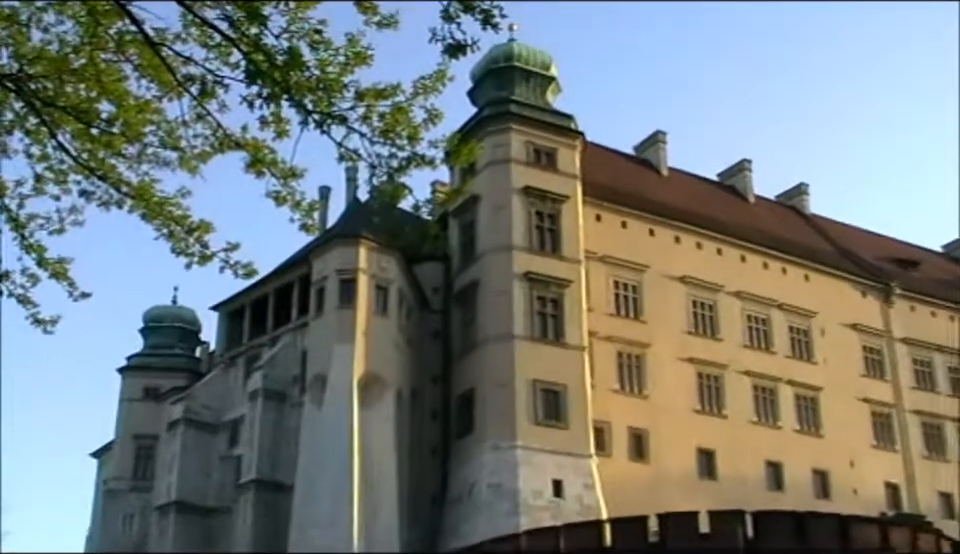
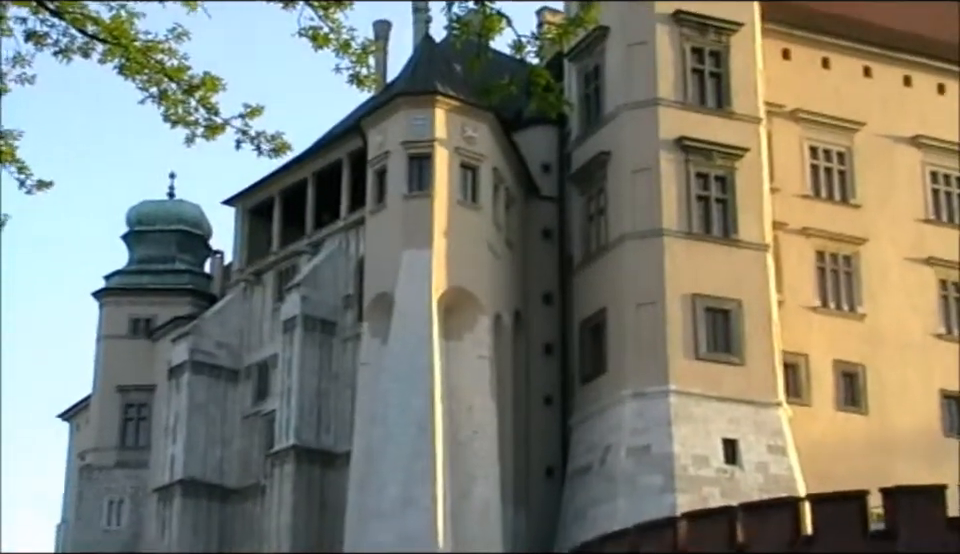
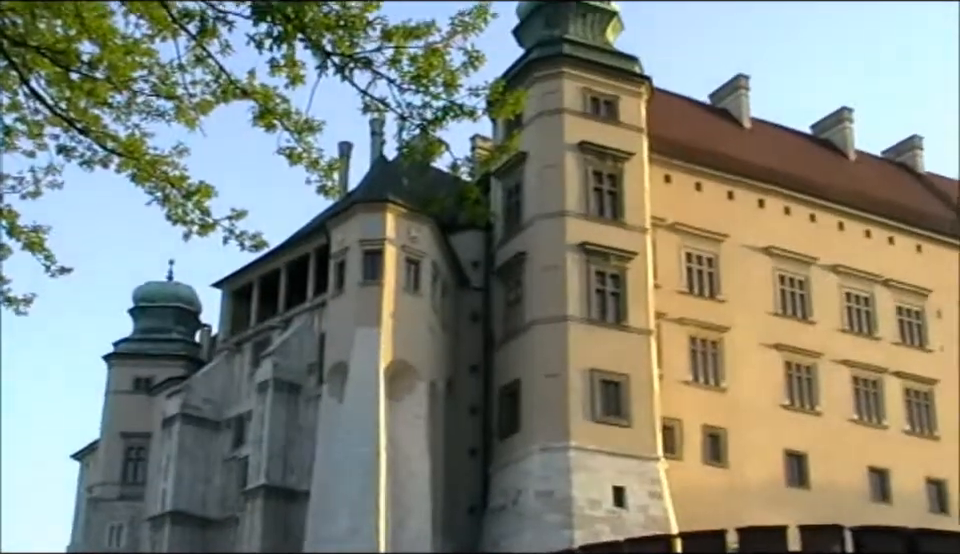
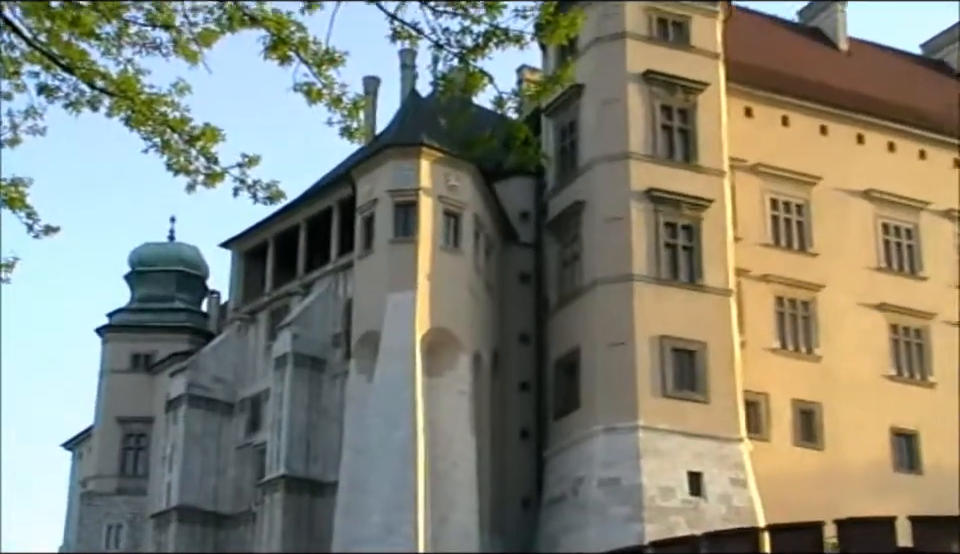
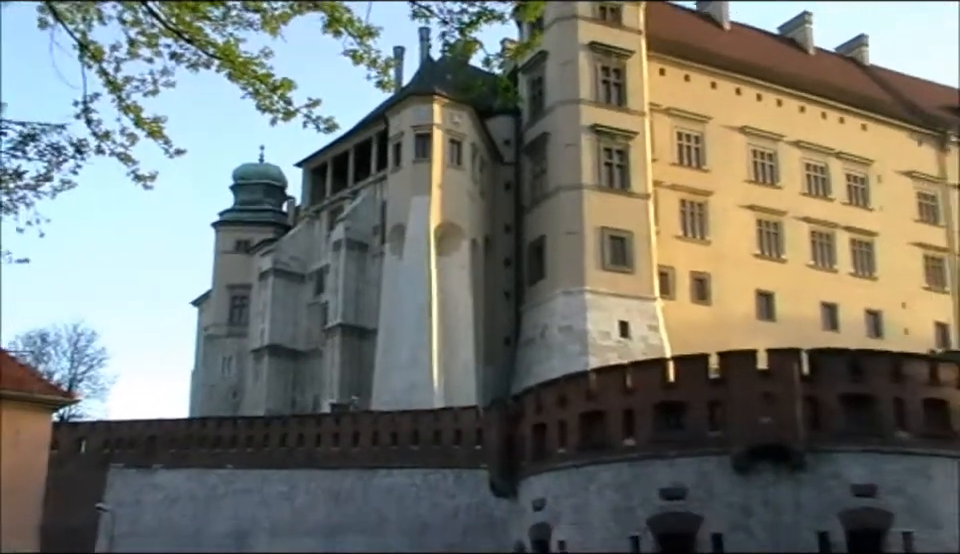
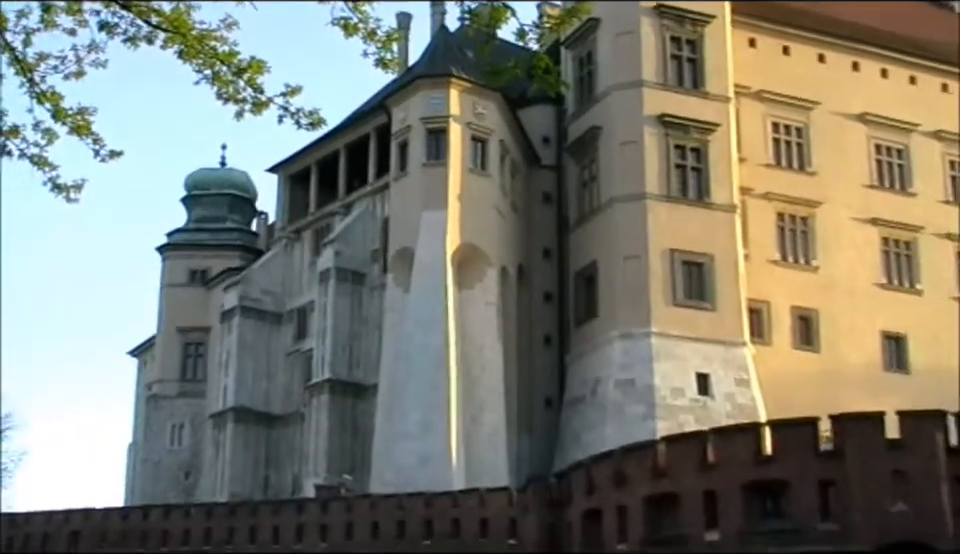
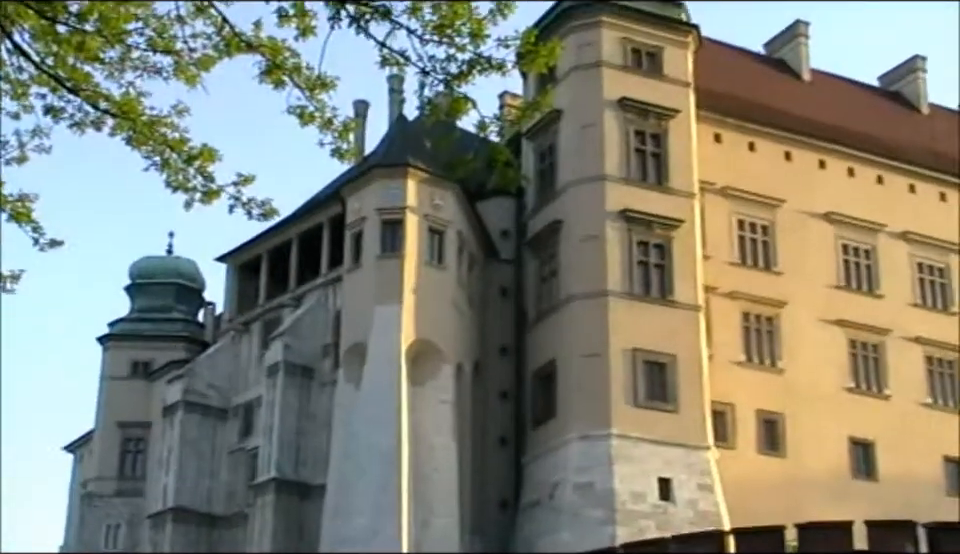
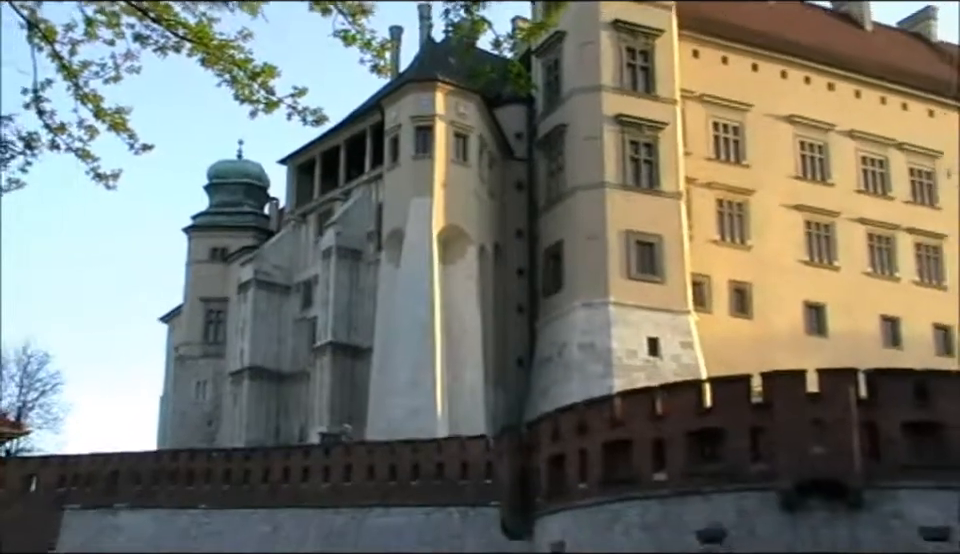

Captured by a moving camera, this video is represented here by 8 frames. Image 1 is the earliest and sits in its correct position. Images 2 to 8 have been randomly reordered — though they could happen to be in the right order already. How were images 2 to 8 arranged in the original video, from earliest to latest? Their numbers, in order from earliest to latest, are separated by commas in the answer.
3, 7, 4, 2, 6, 8, 5
